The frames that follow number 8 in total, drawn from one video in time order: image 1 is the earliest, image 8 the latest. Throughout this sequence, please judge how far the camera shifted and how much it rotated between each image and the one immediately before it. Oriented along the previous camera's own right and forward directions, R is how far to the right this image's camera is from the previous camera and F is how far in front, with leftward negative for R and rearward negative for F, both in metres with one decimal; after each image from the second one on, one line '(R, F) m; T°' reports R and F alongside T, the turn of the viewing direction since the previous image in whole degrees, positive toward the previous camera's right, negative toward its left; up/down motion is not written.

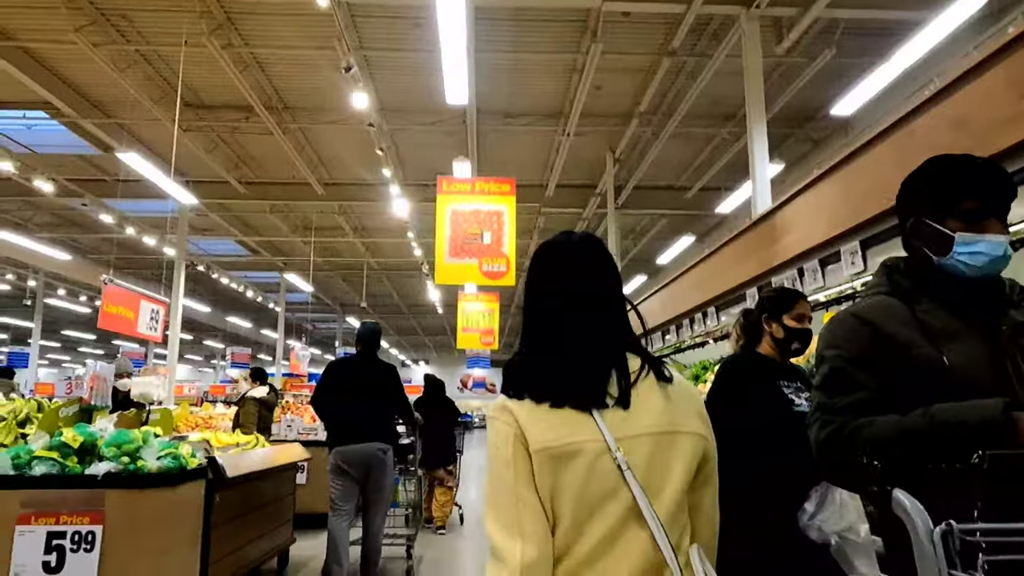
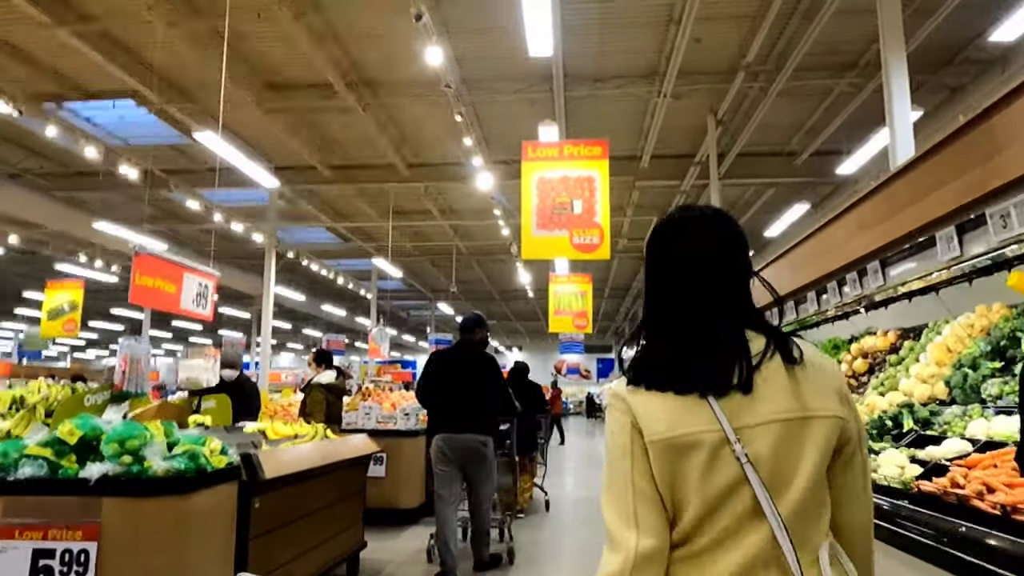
(0.0, +0.6) m; -7°
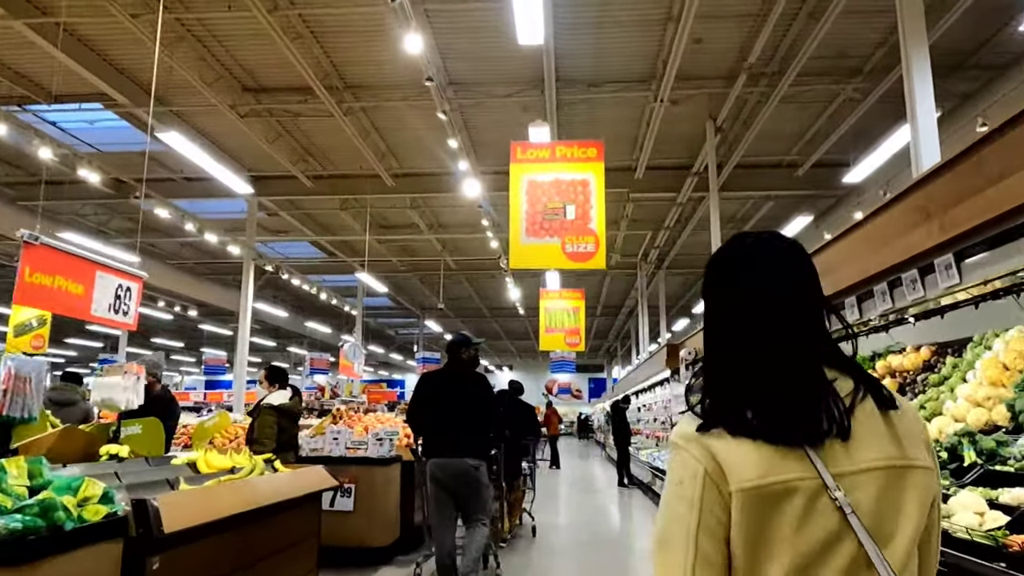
(0.0, +0.5) m; +1°
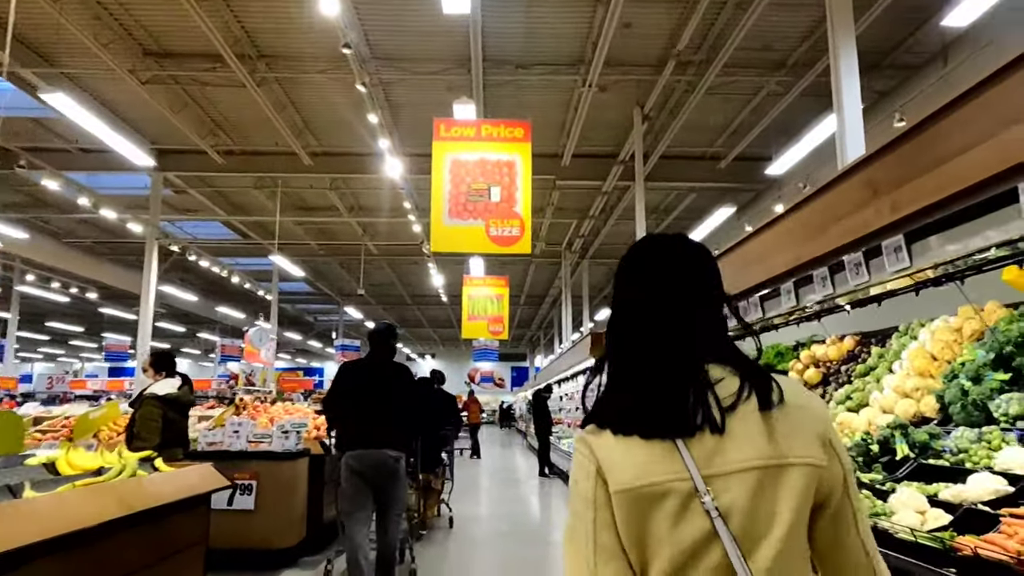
(0.0, +0.2) m; +6°
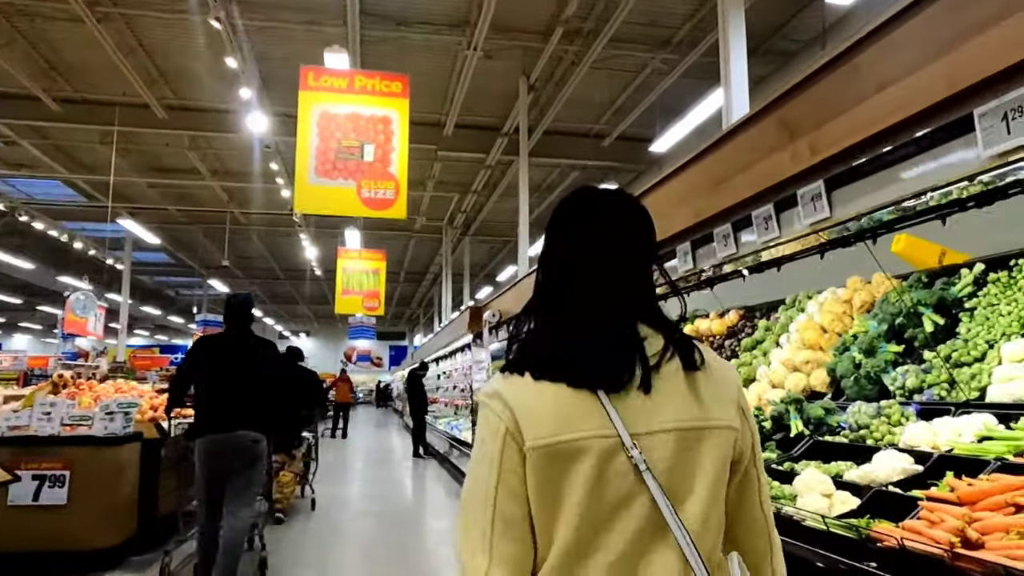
(+0.1, +0.4) m; +9°
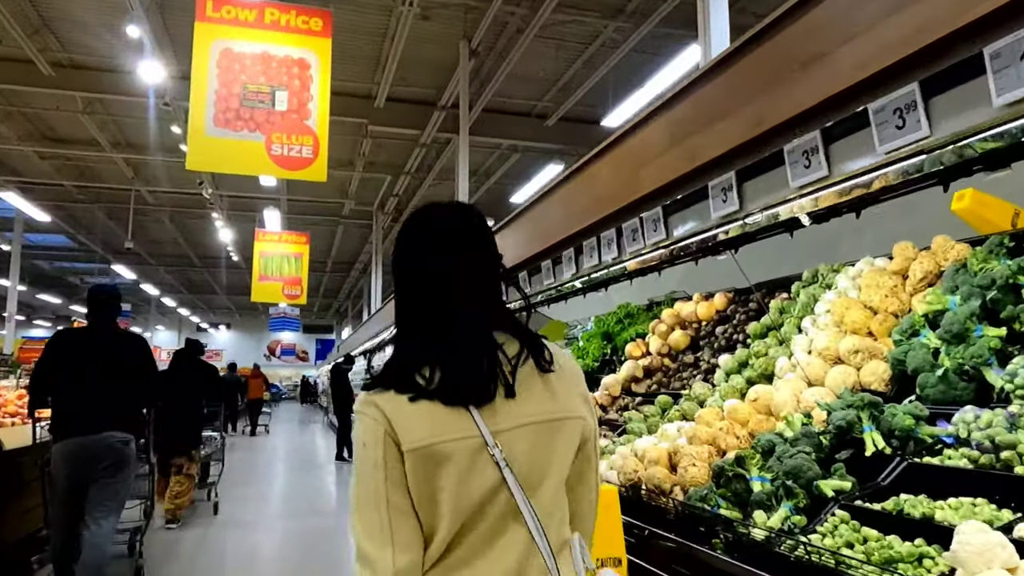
(-0.1, +0.8) m; +5°
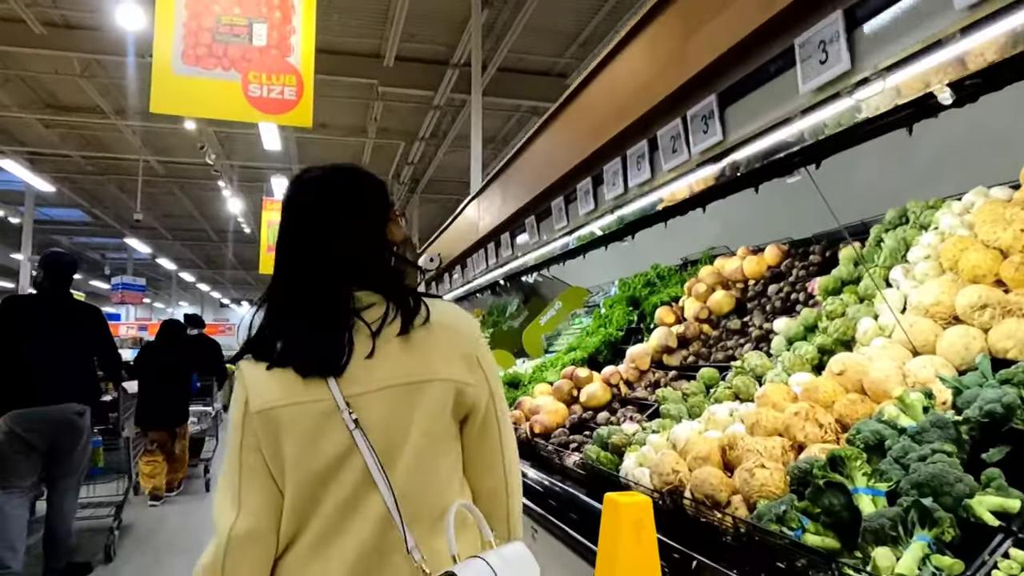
(+0.1, +0.5) m; -2°
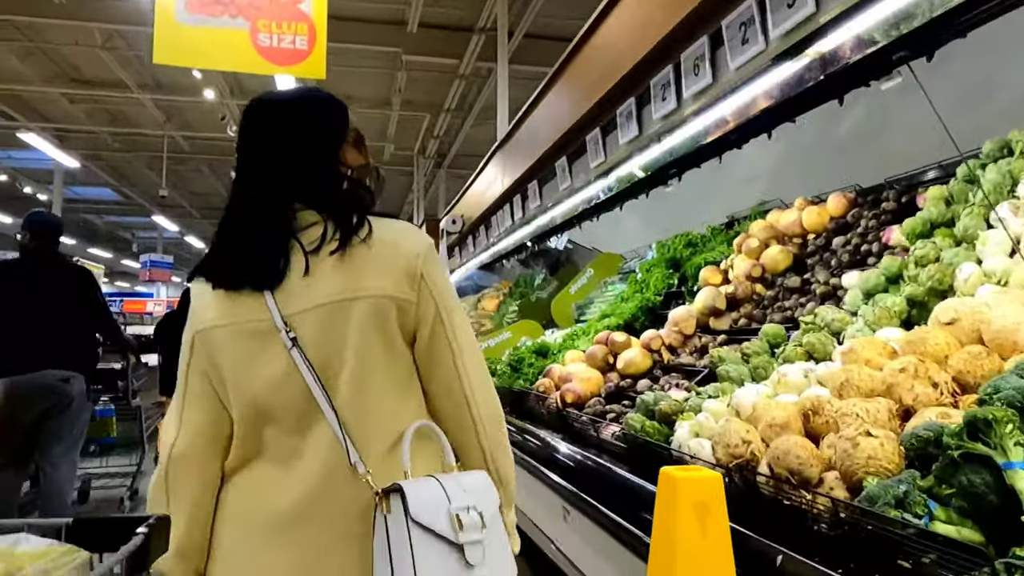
(0.0, +0.3) m; -2°
